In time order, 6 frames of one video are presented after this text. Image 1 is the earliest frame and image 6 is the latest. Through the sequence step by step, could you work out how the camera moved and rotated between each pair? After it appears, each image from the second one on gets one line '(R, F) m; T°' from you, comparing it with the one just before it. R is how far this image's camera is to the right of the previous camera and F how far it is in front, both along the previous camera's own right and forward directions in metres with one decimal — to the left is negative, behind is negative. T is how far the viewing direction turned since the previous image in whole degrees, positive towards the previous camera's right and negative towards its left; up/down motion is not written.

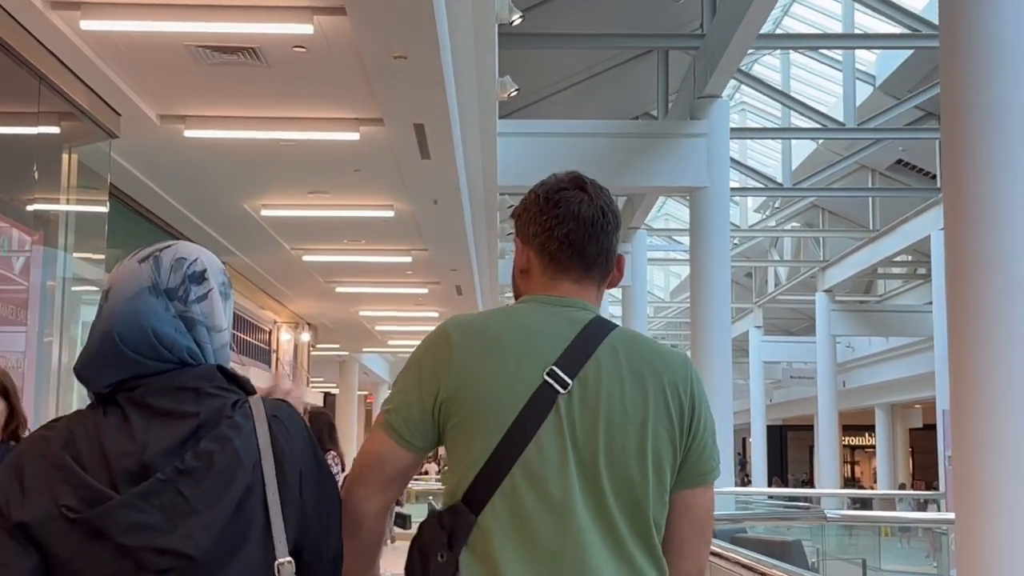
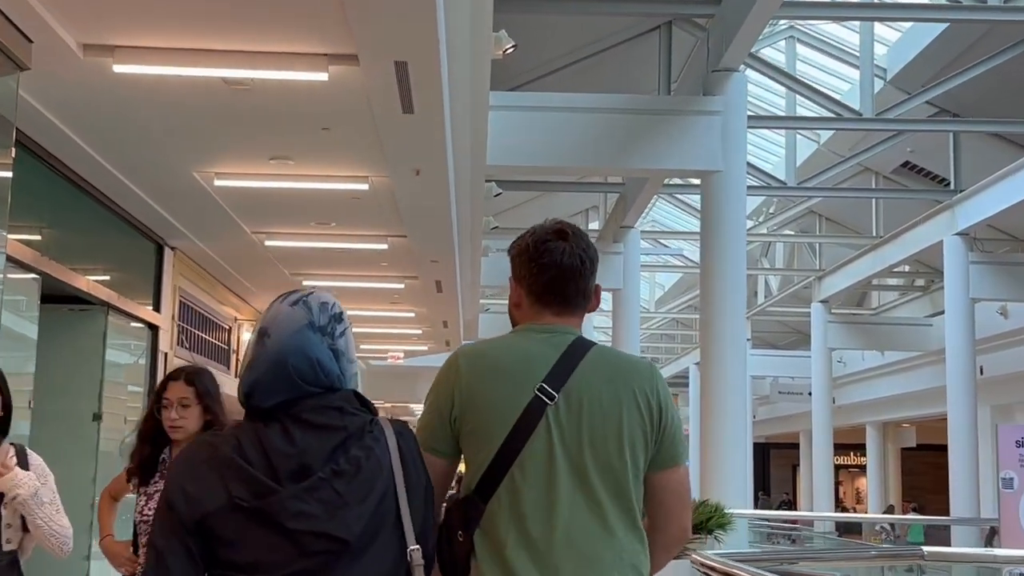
(-0.1, +1.2) m; +1°
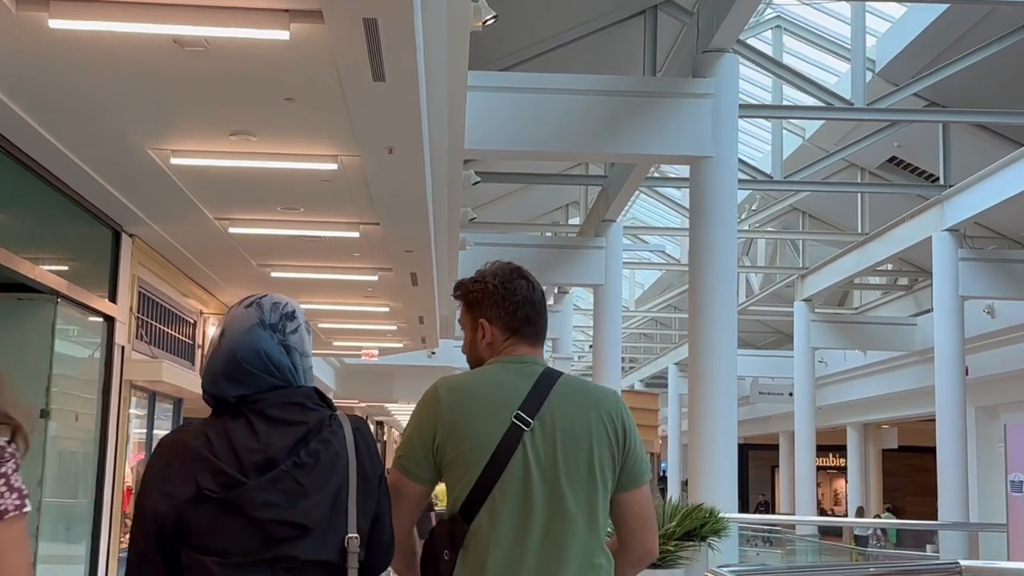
(0.0, +0.5) m; +1°
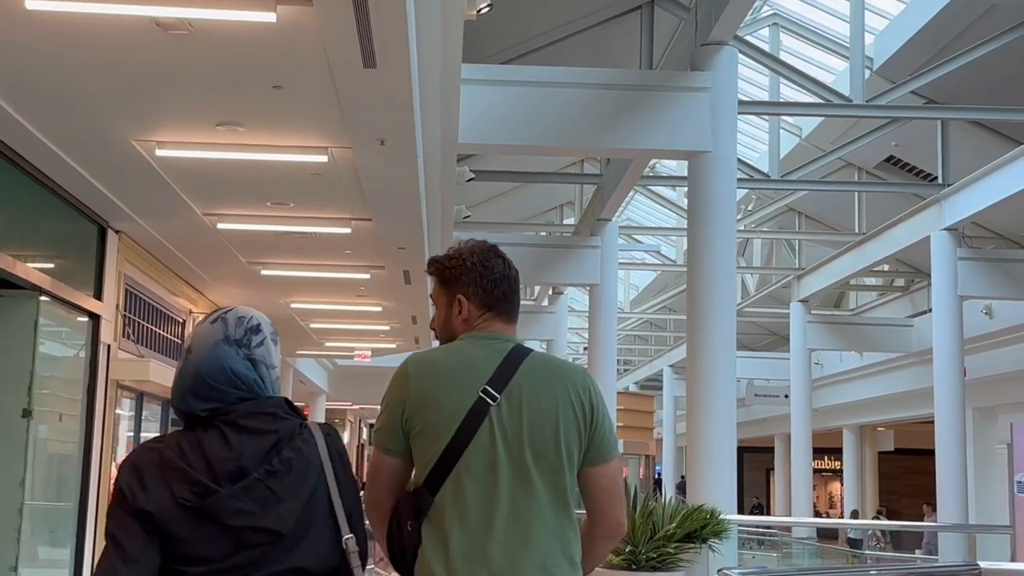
(0.0, +0.2) m; 0°
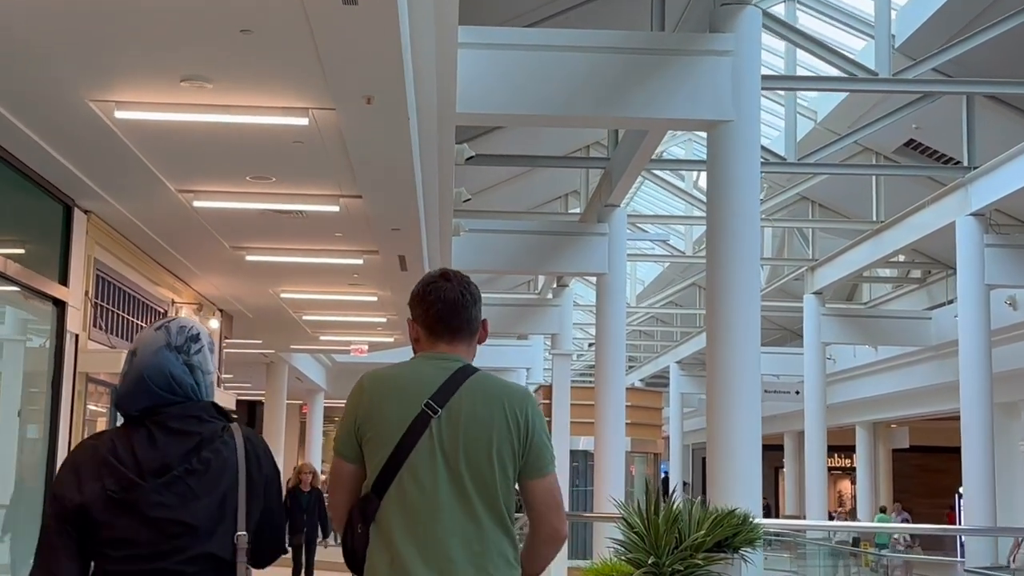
(0.0, +0.7) m; 0°
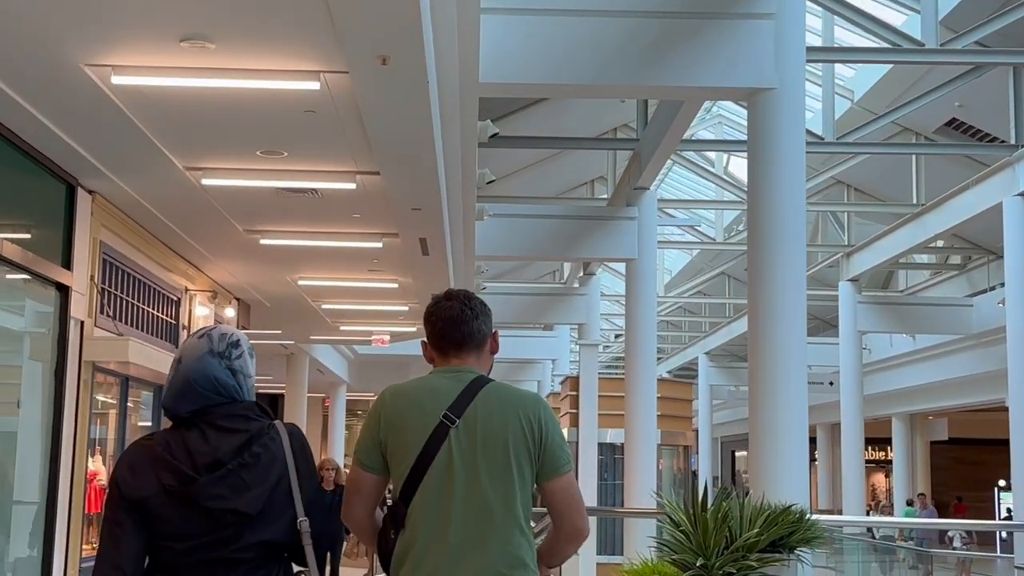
(0.0, +0.5) m; -1°
